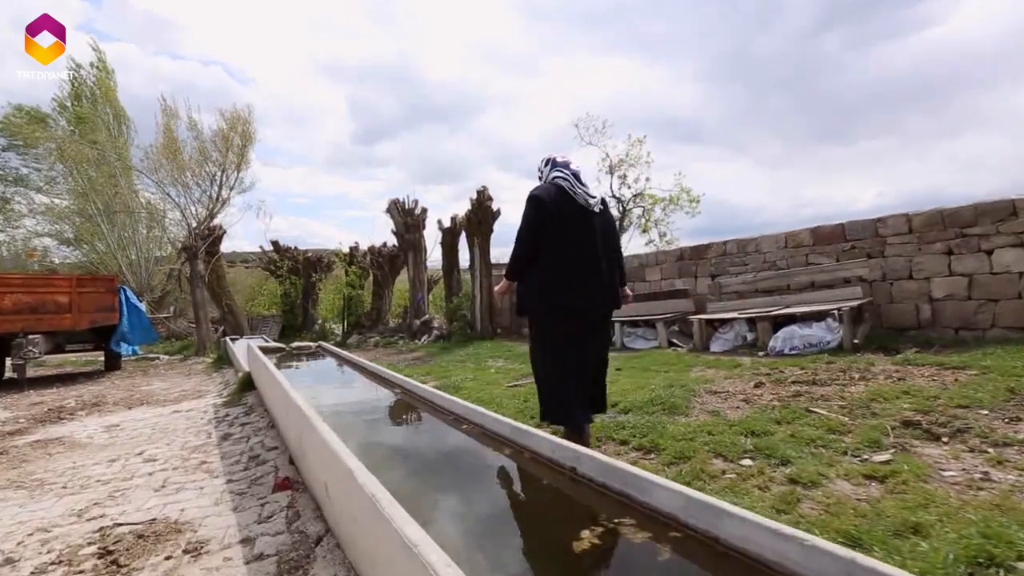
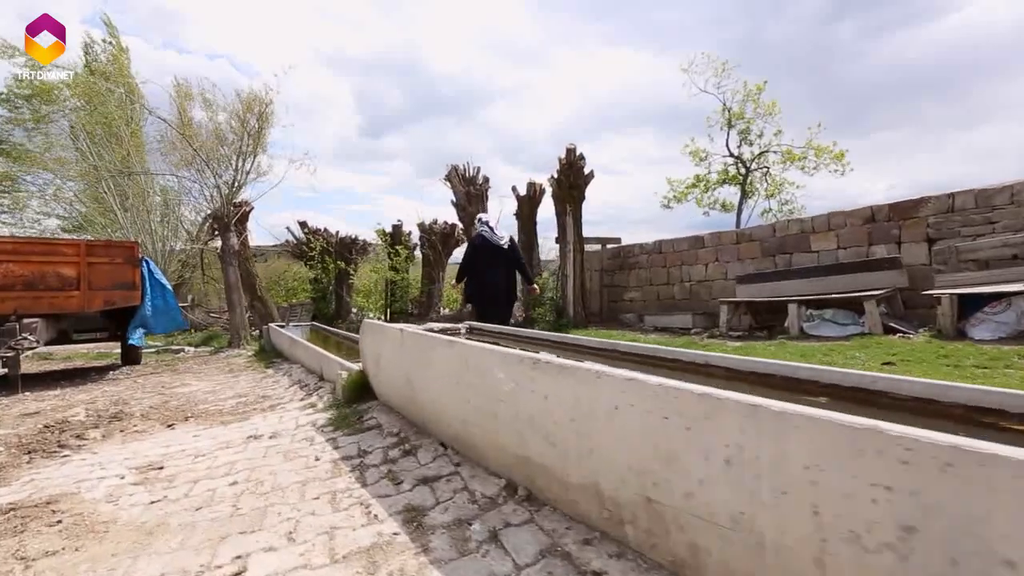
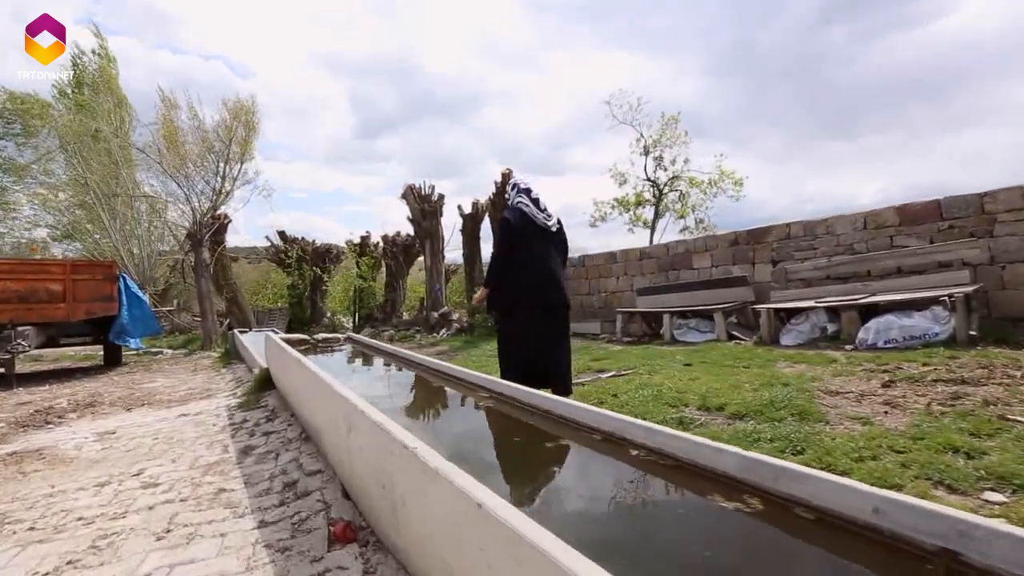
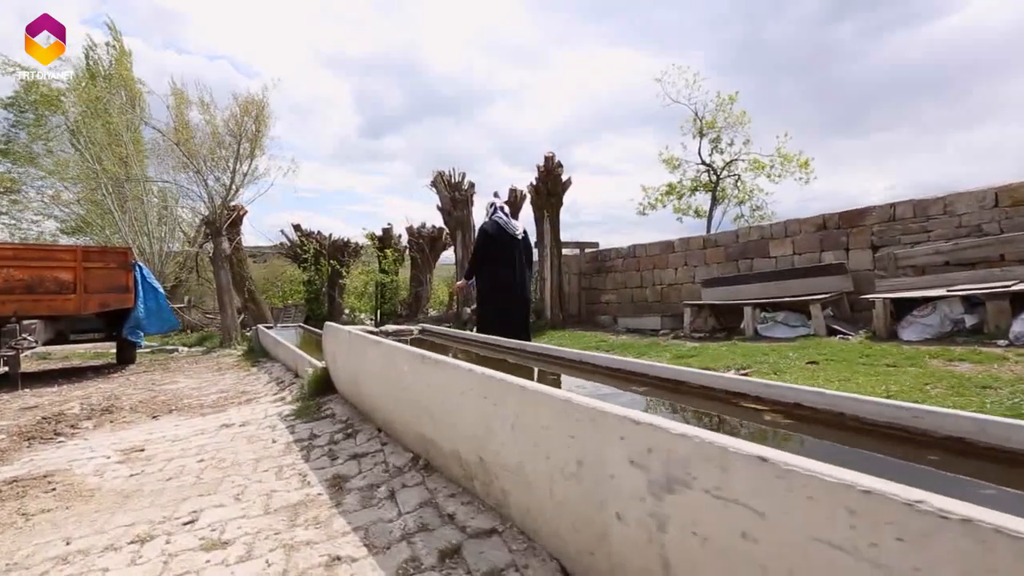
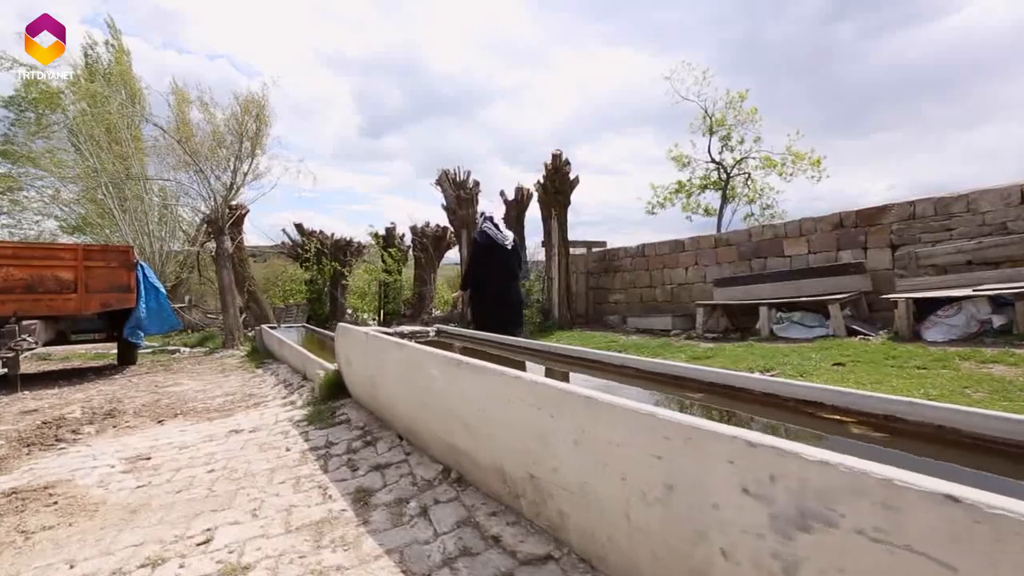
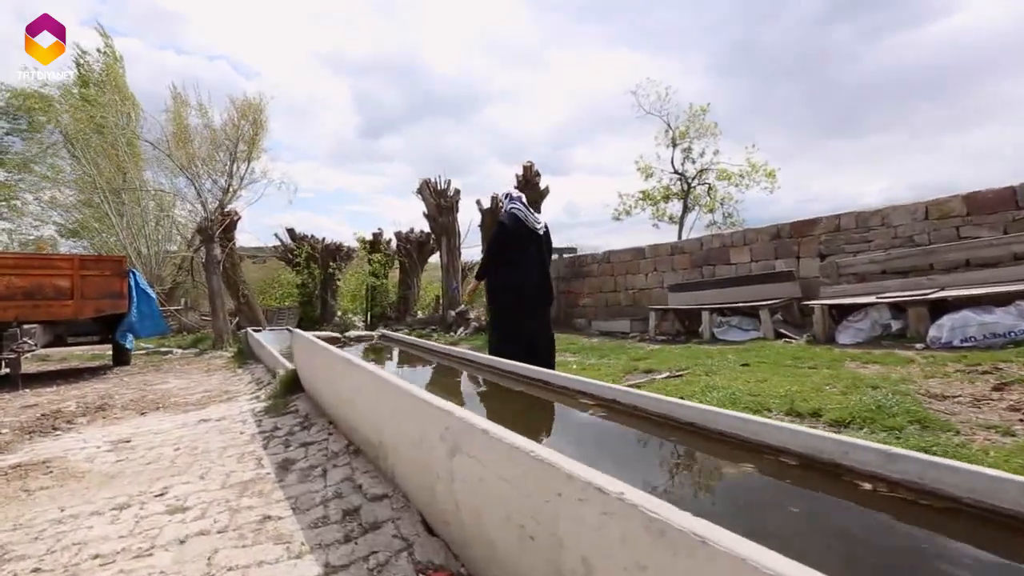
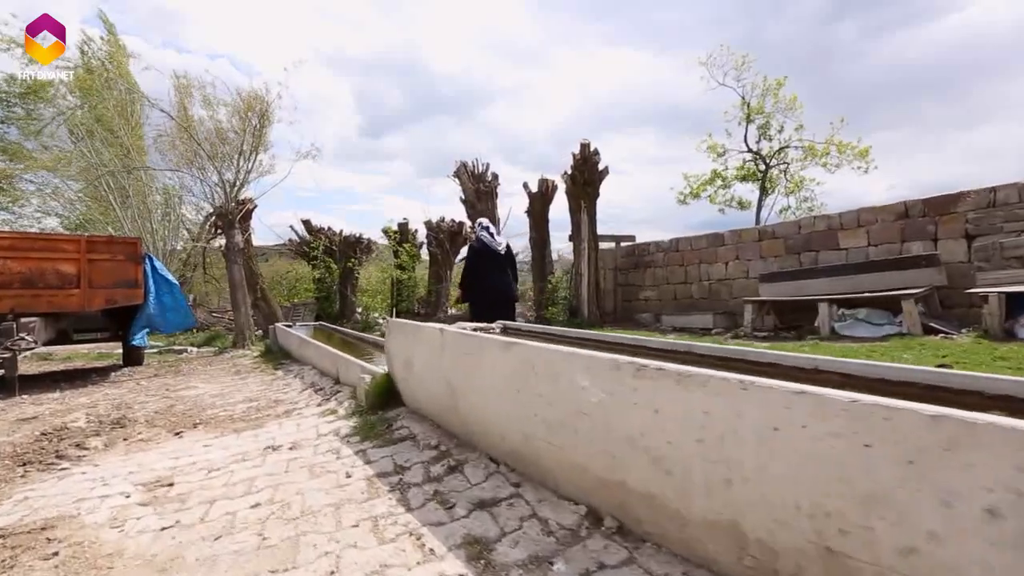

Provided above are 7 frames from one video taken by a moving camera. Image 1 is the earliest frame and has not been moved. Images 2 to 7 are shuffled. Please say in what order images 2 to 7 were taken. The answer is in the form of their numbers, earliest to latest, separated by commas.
3, 6, 4, 5, 2, 7
